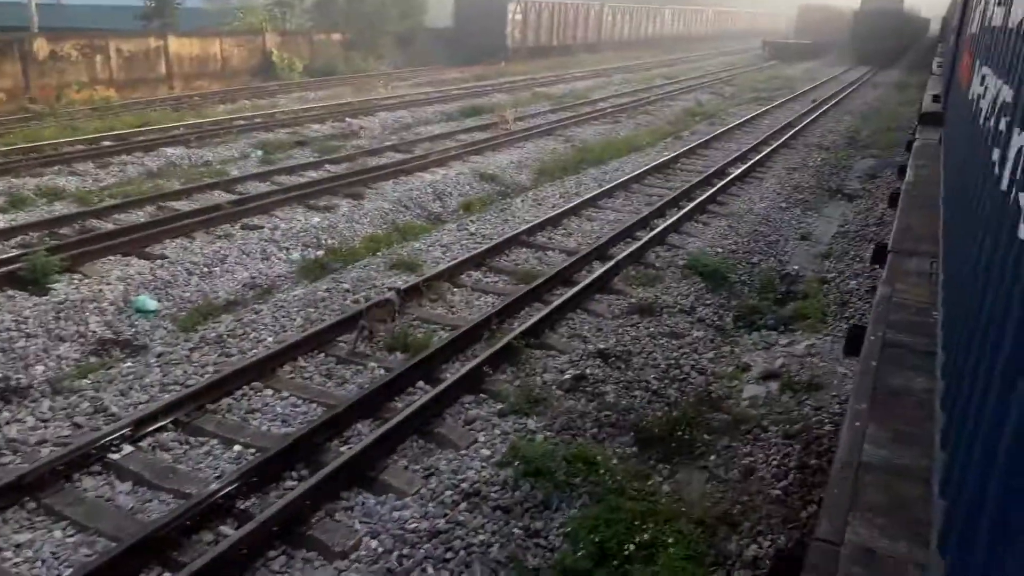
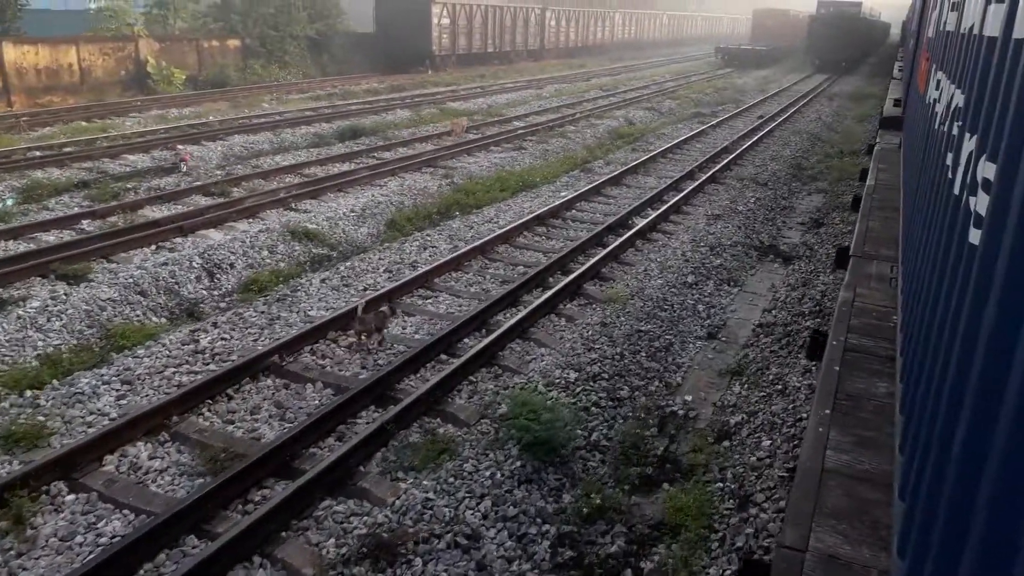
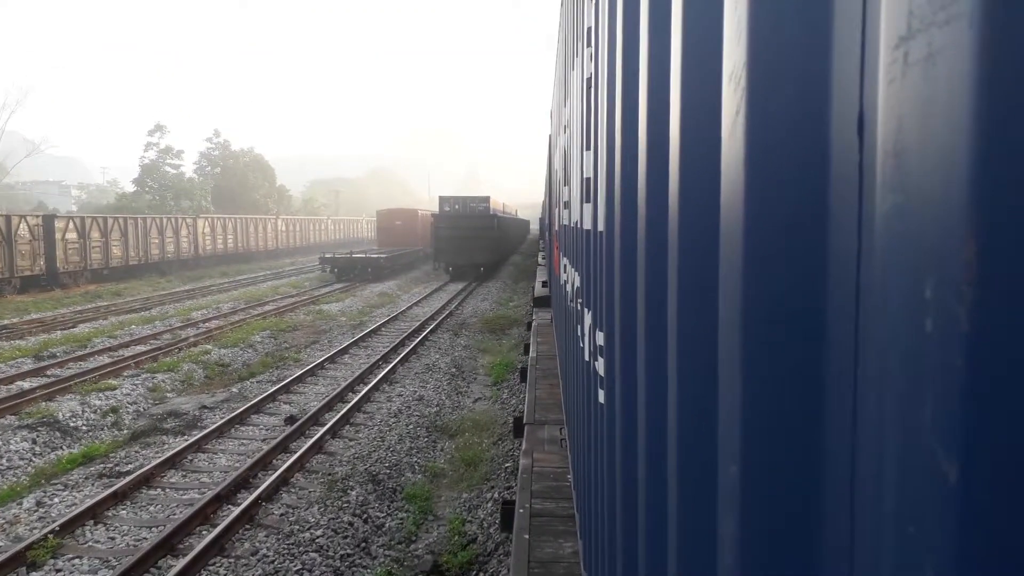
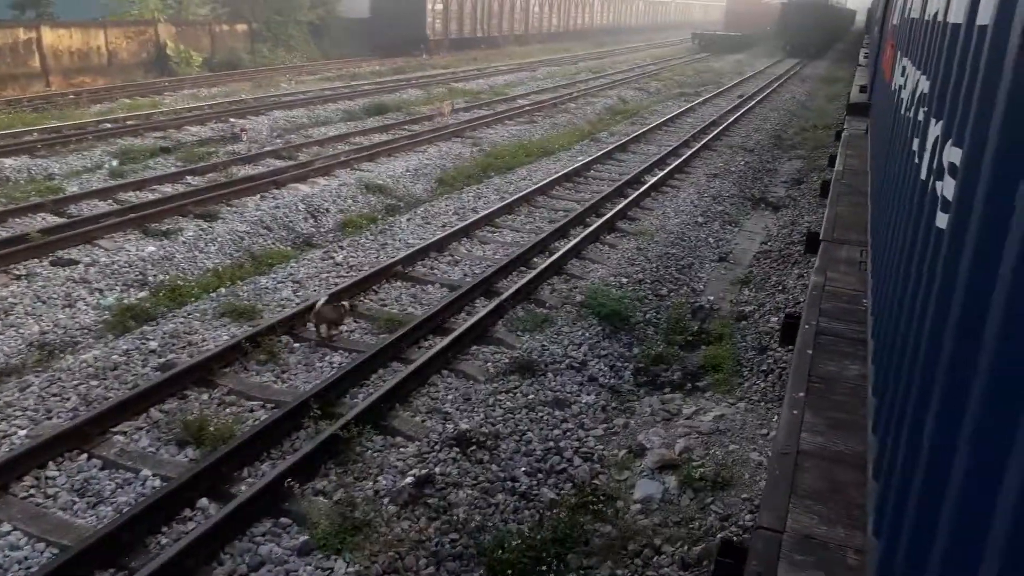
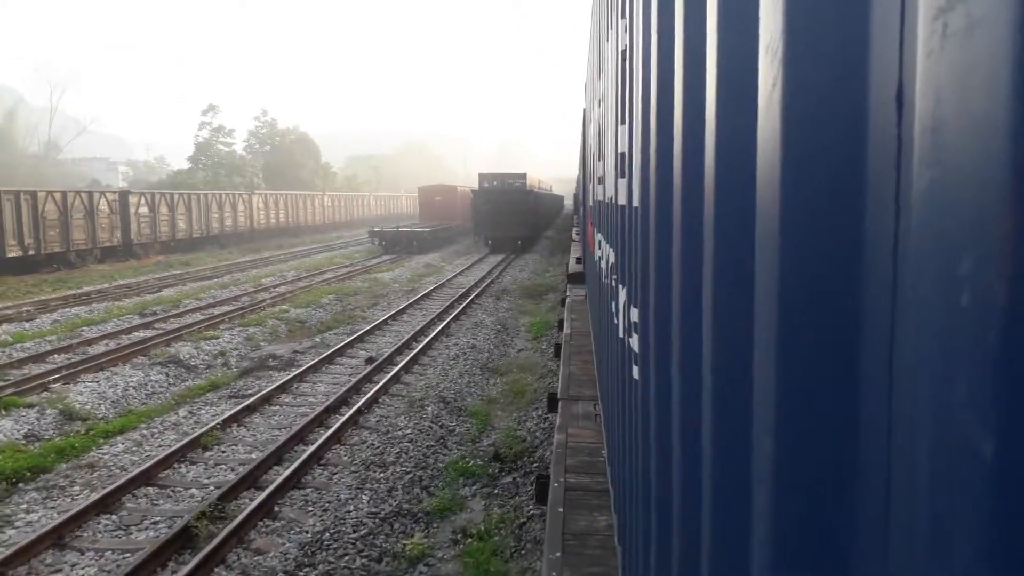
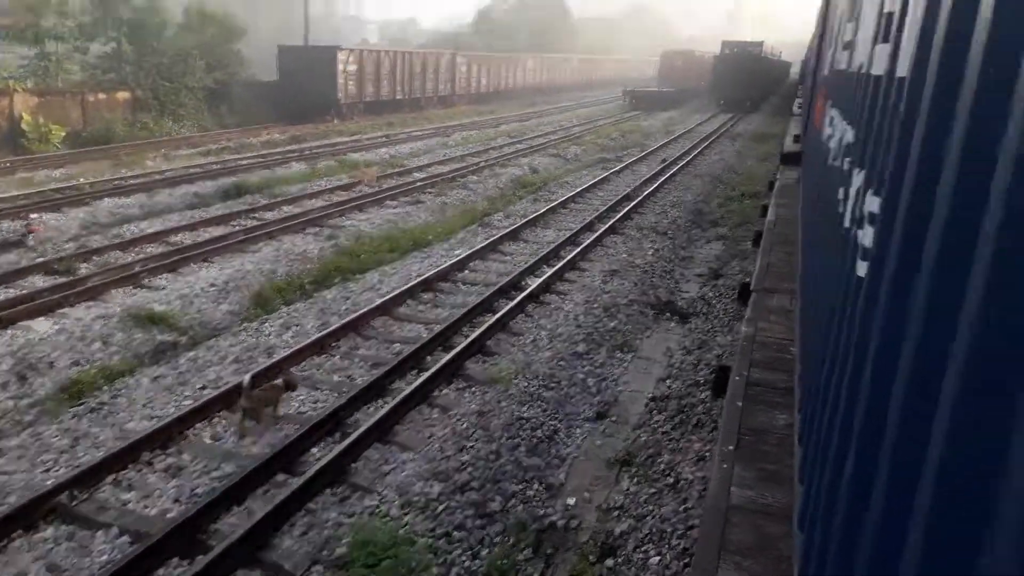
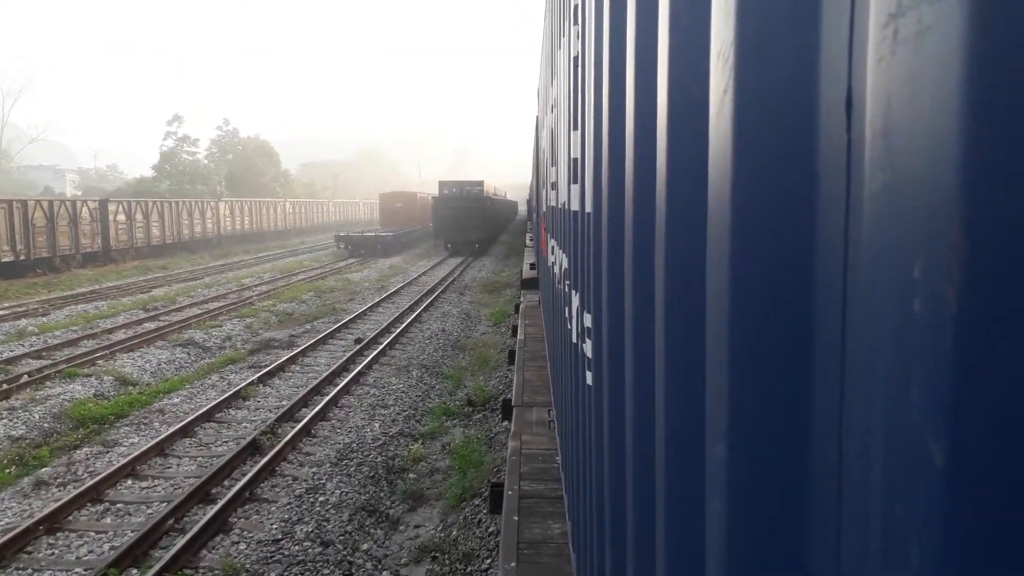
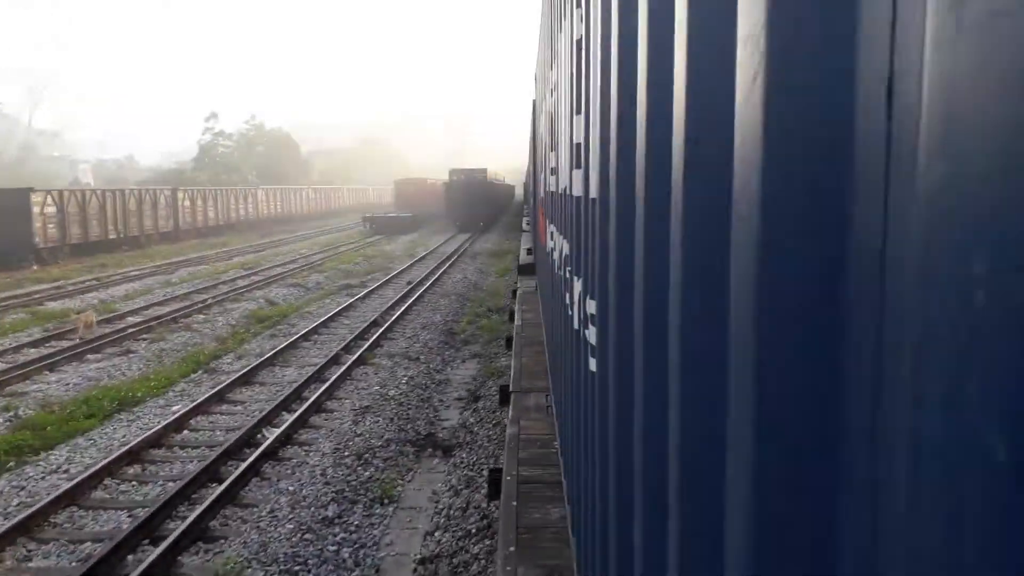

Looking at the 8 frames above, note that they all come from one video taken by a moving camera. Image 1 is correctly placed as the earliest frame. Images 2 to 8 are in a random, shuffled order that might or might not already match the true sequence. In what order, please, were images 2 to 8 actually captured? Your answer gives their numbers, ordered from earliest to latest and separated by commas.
4, 2, 6, 8, 7, 5, 3
